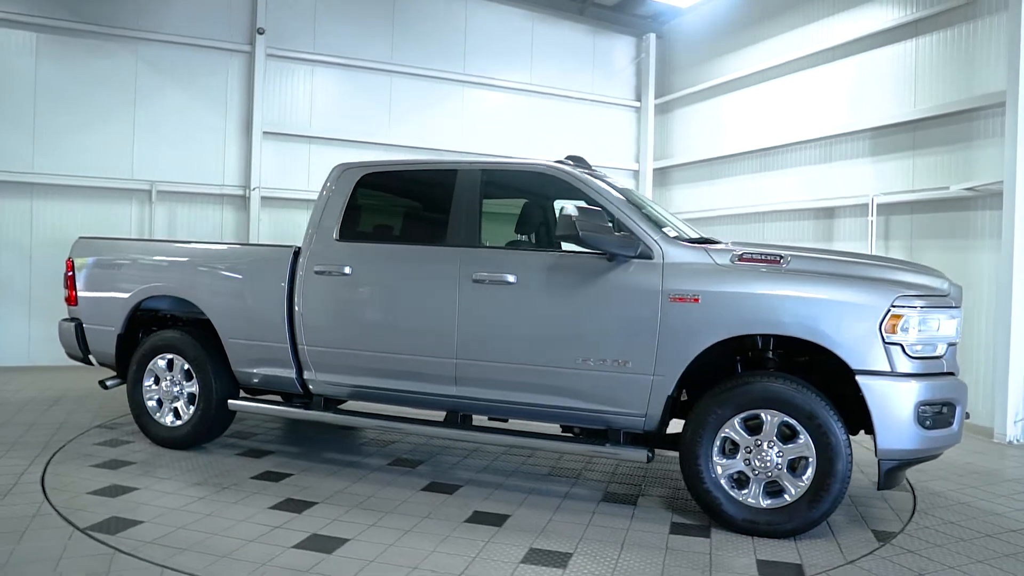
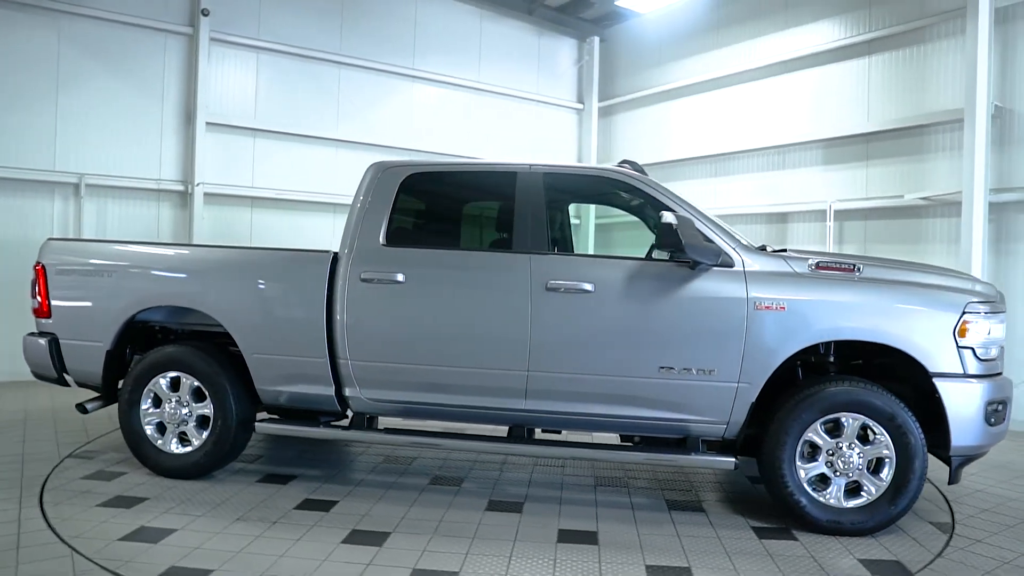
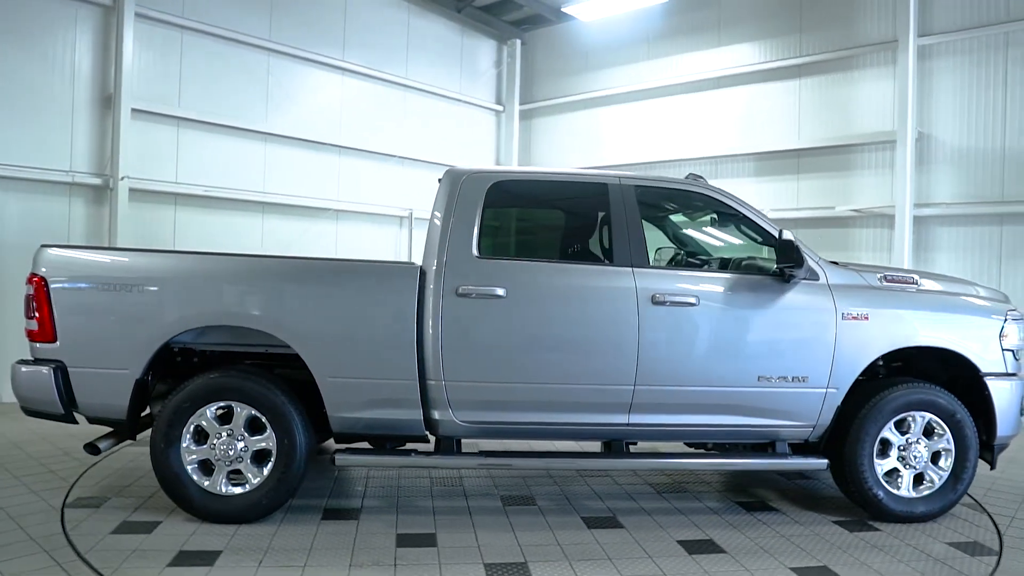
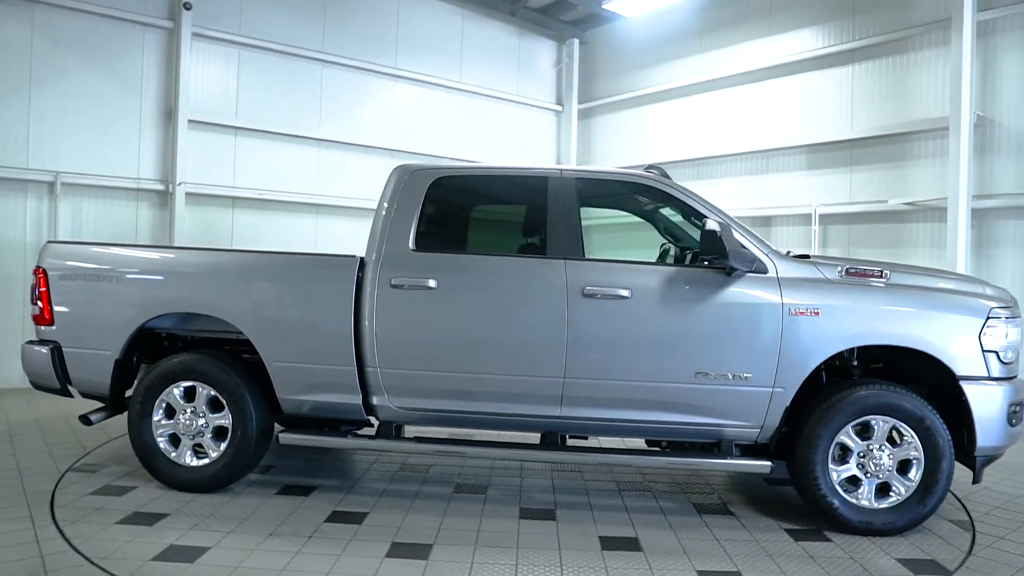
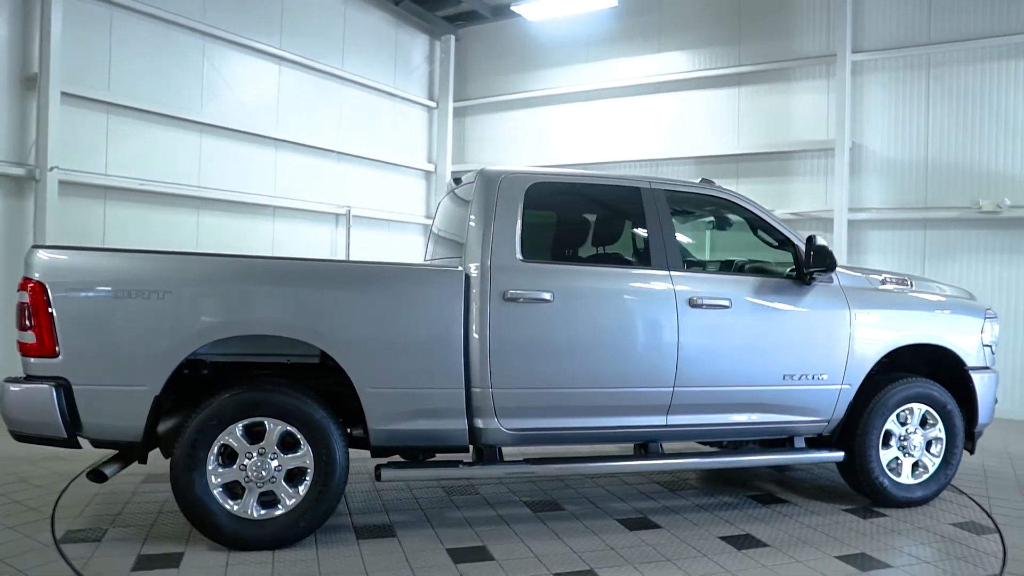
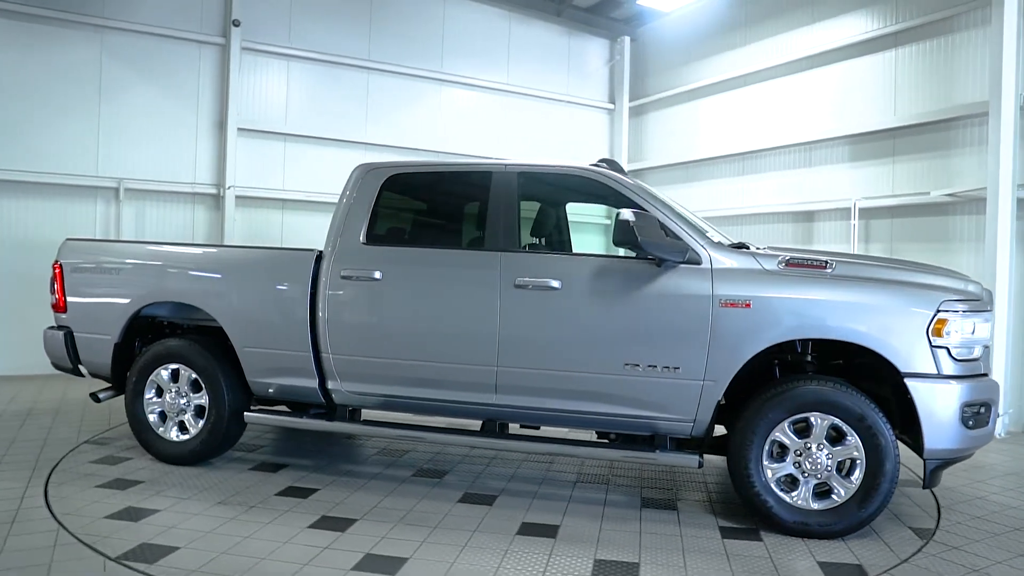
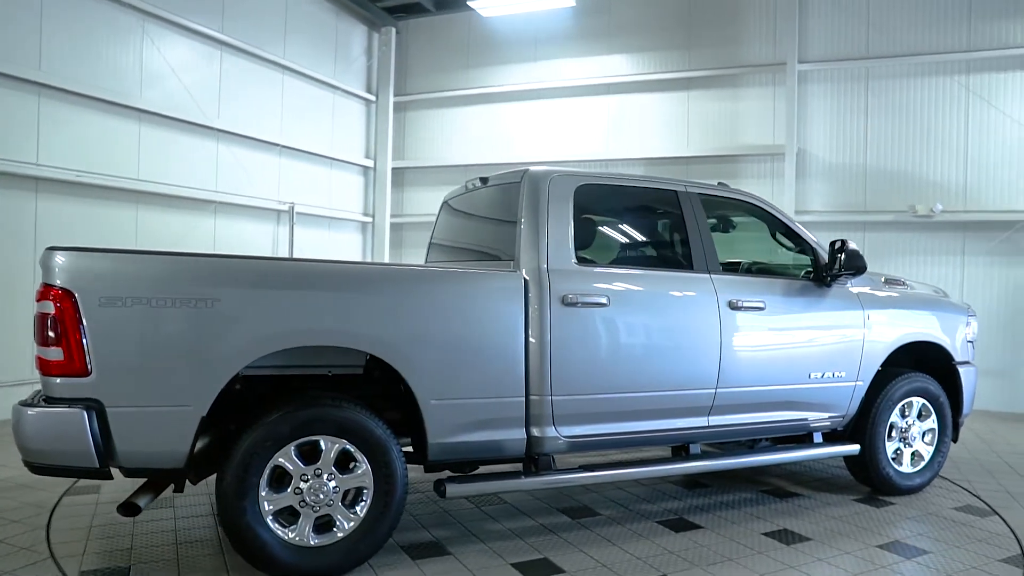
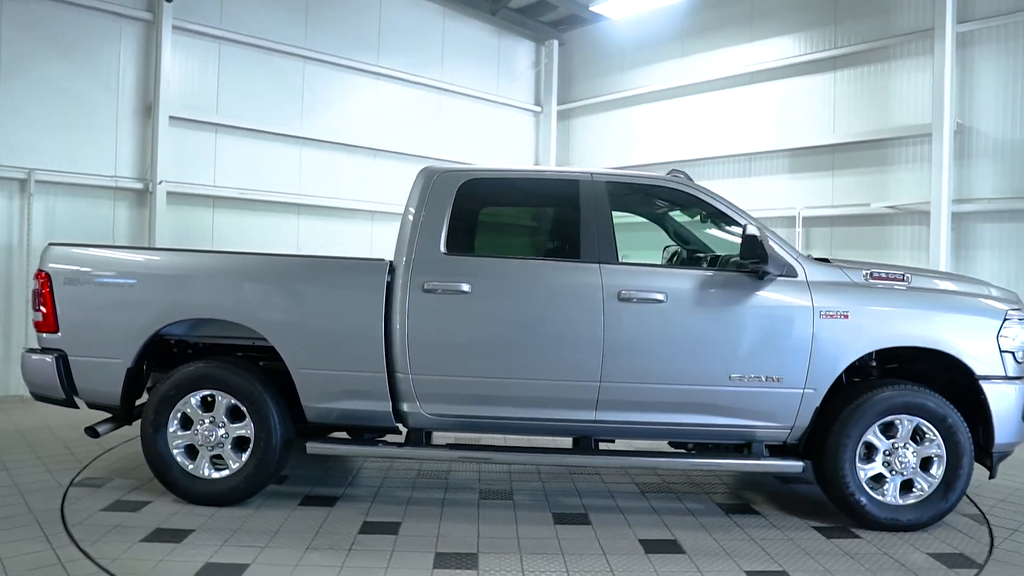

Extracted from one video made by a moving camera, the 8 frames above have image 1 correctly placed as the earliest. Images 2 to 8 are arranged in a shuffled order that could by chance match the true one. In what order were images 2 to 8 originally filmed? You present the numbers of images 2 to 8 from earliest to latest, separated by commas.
6, 2, 4, 8, 3, 5, 7
